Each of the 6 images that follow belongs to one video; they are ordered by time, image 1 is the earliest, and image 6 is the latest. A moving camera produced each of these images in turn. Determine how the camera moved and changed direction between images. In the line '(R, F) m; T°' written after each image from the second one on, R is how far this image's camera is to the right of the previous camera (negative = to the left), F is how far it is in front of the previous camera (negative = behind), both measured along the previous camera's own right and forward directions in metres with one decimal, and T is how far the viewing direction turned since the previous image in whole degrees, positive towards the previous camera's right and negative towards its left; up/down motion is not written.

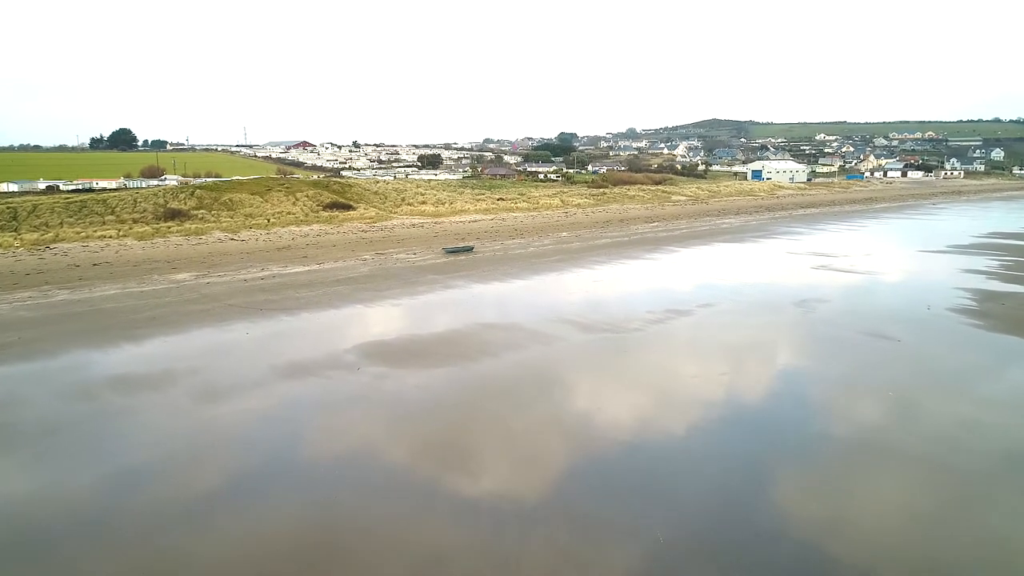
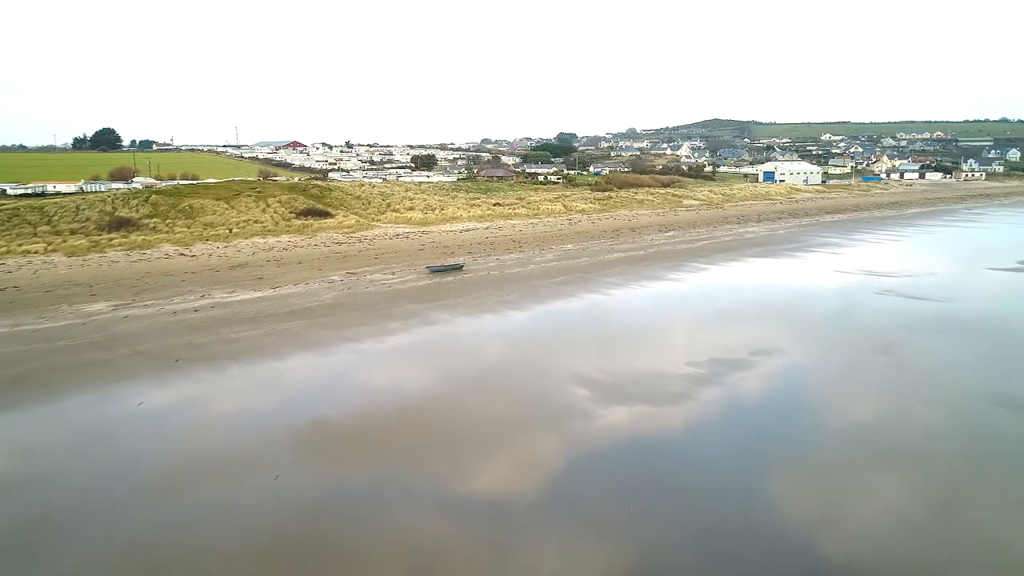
(0.0, +2.8) m; 0°
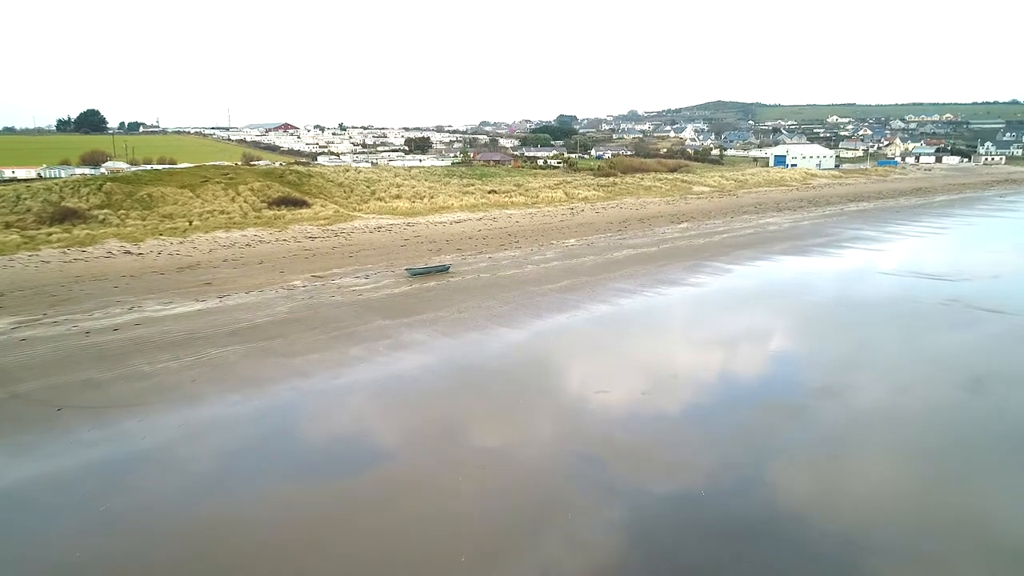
(+0.1, +2.1) m; 0°
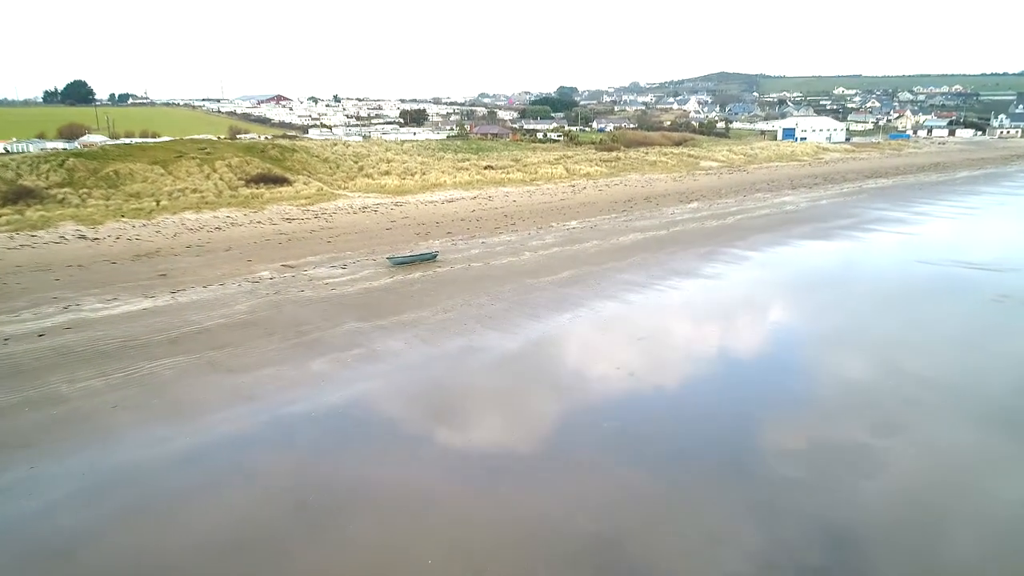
(+0.1, +1.3) m; 0°
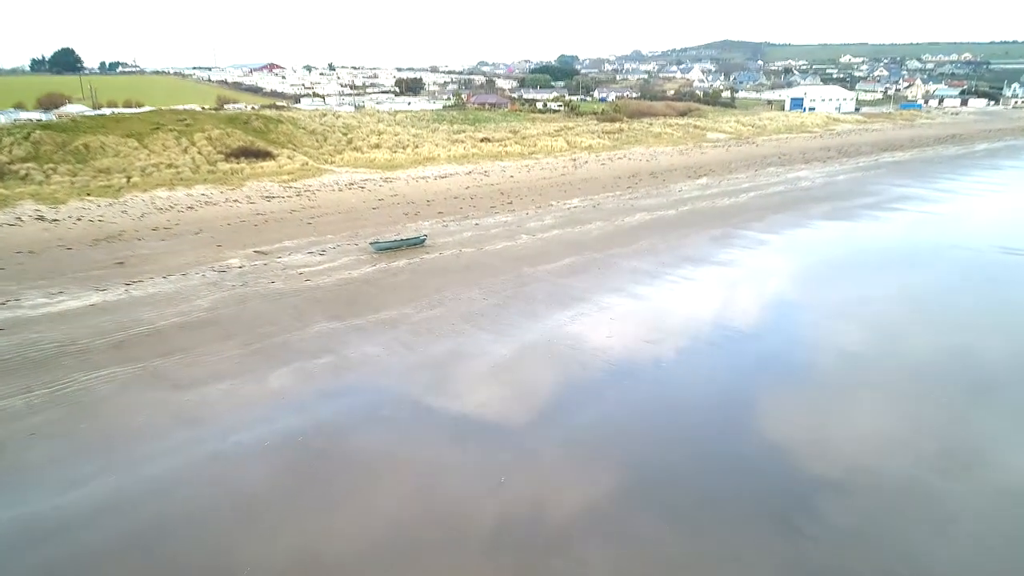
(+0.1, +1.0) m; 0°
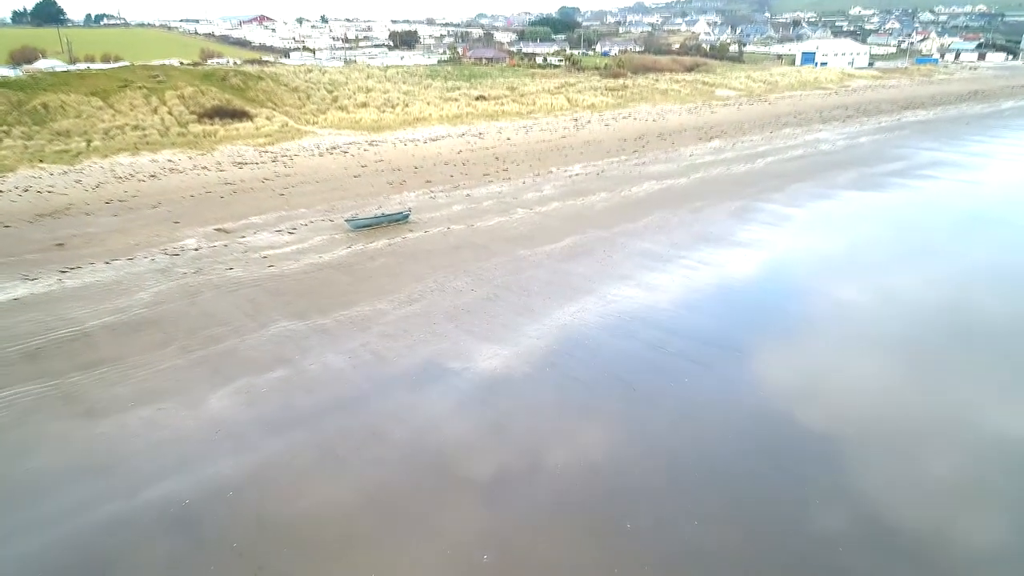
(+0.1, +1.1) m; 0°
